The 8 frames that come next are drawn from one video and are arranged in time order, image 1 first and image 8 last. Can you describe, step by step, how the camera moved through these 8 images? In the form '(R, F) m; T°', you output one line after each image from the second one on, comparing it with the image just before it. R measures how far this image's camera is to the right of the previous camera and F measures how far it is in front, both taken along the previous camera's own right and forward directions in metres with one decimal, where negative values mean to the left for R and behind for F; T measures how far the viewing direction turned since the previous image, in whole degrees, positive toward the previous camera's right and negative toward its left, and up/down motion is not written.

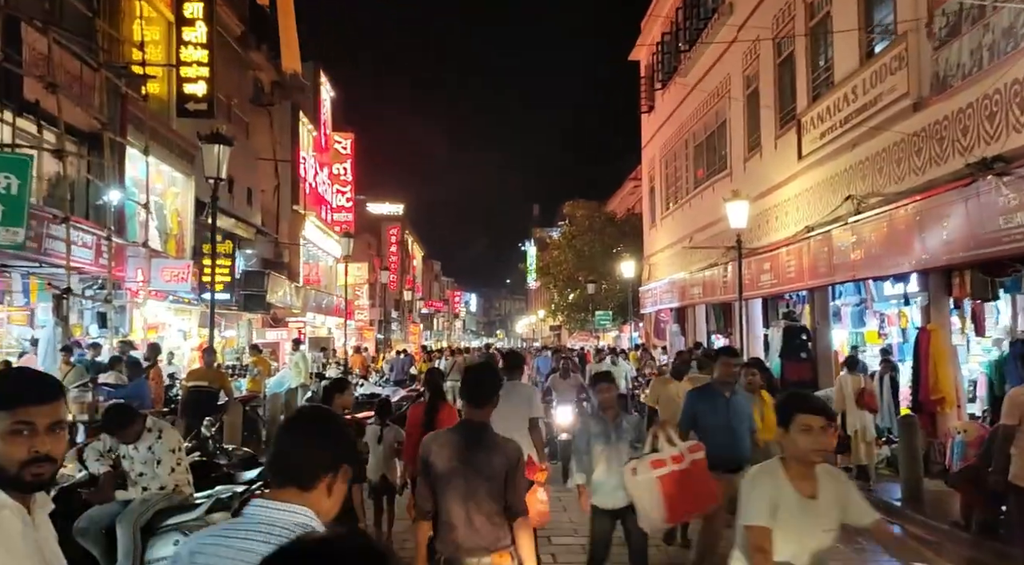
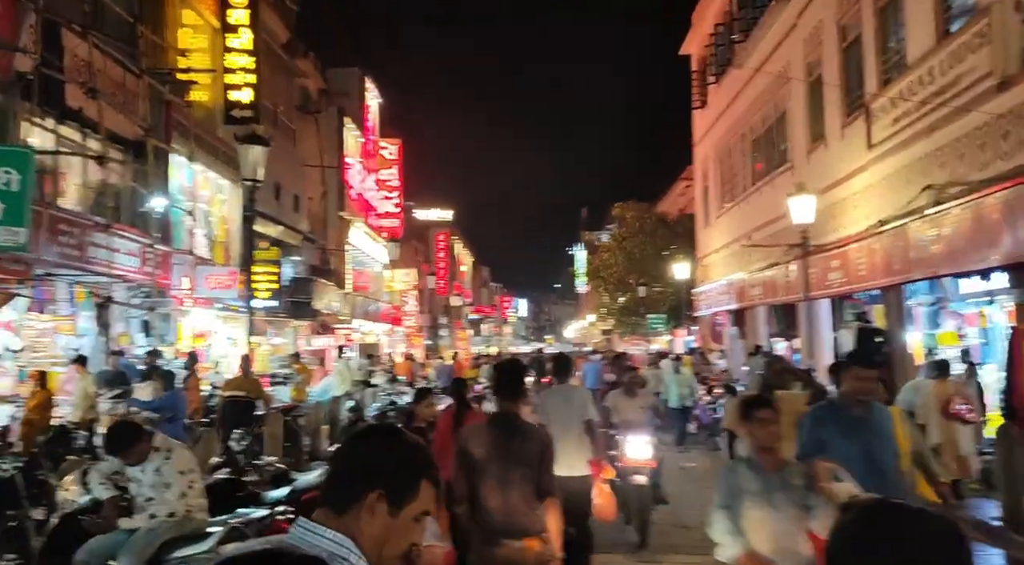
(0.0, +0.7) m; -2°
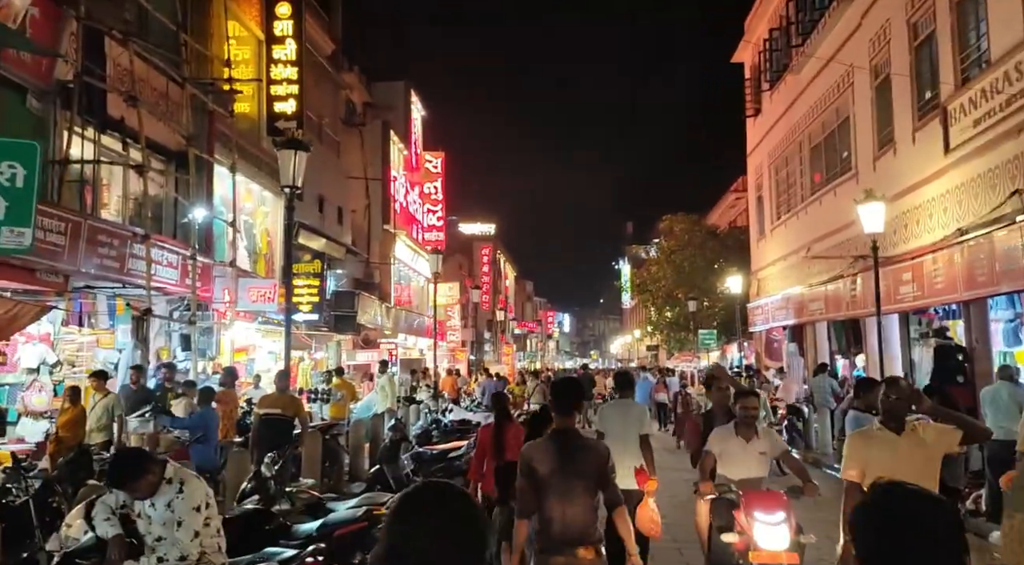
(-0.1, +0.7) m; -2°
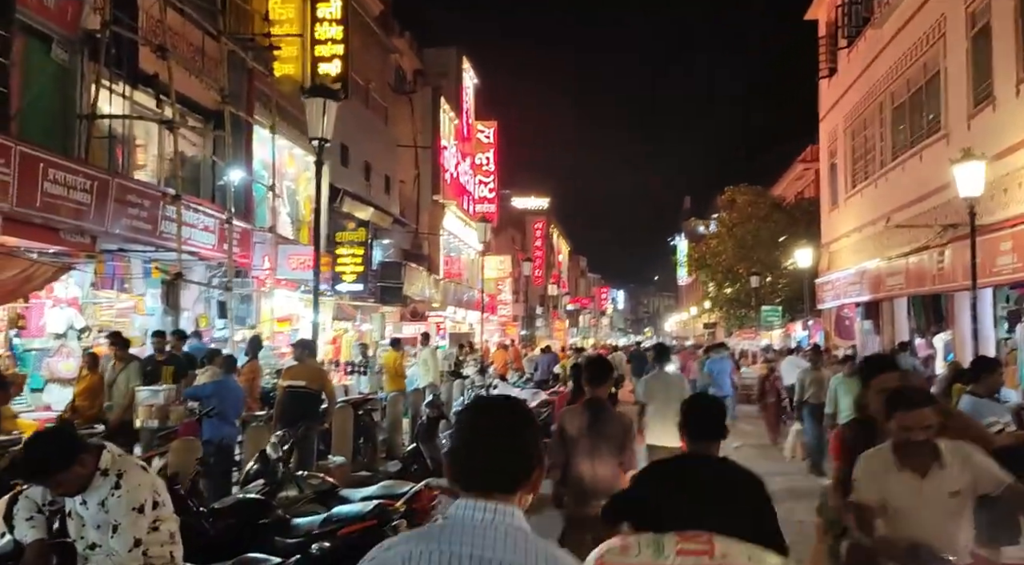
(0.0, +1.2) m; -3°
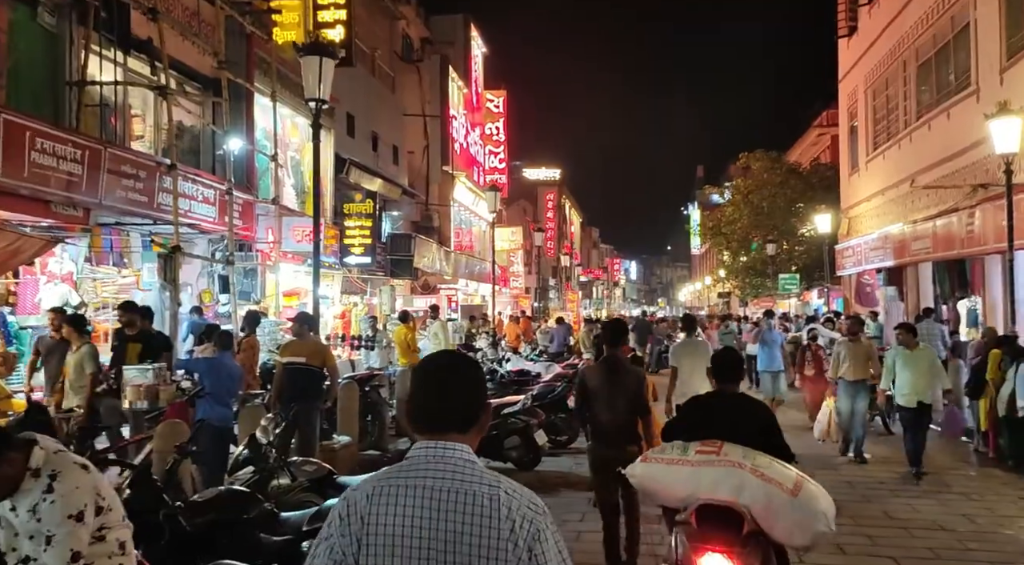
(0.0, +0.7) m; -1°
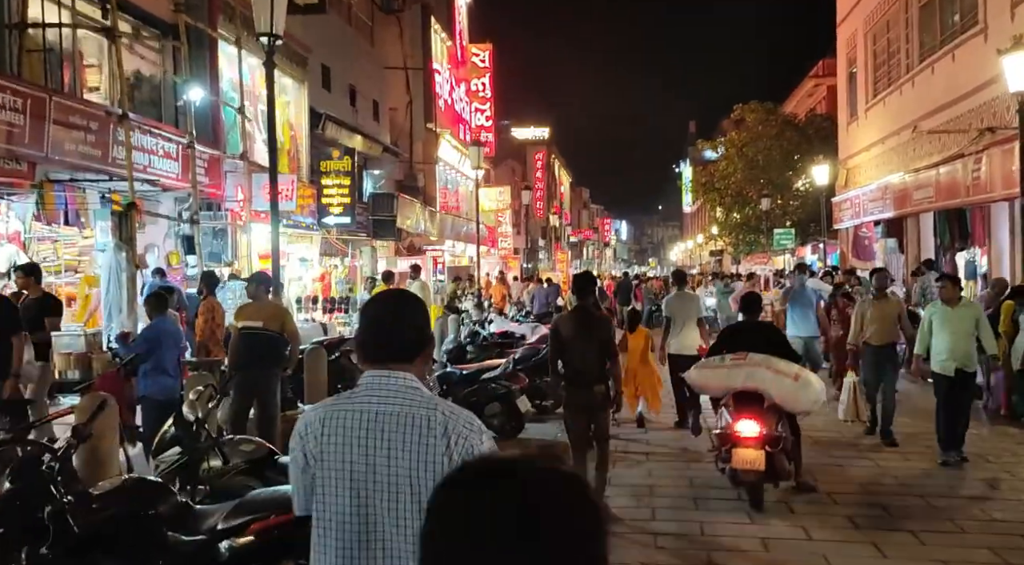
(+0.1, +1.0) m; 0°
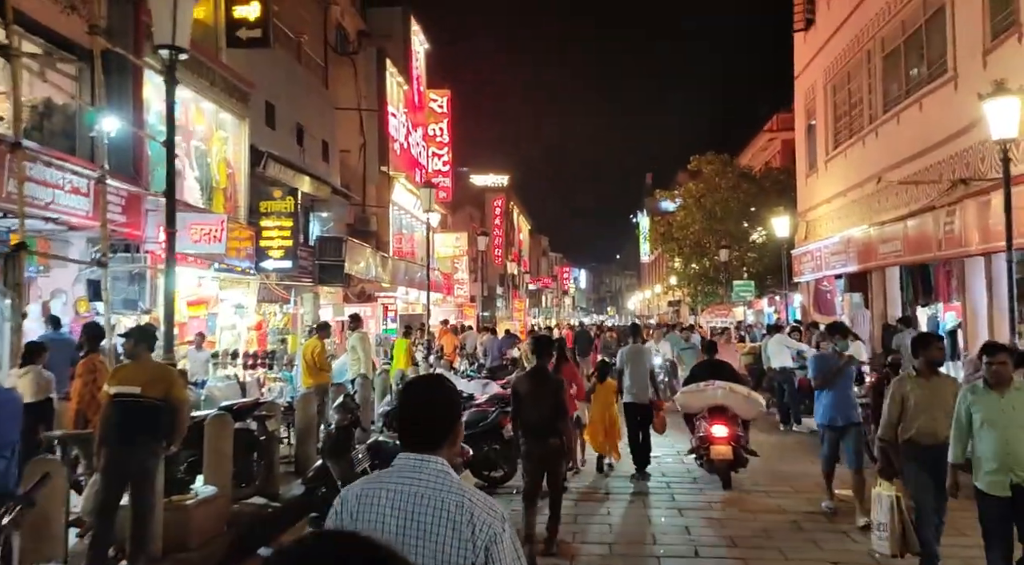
(+0.2, +1.5) m; +2°
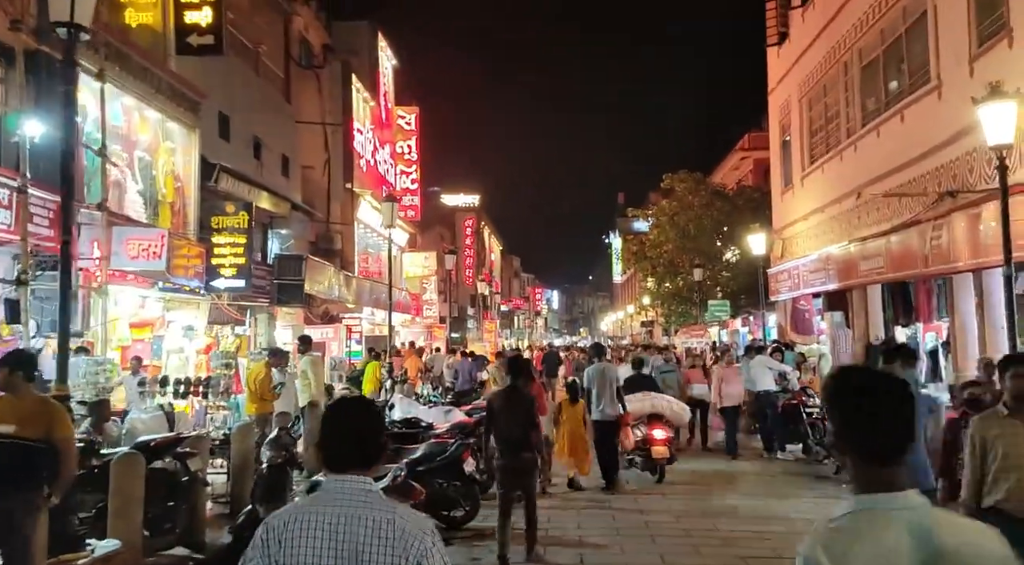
(+0.1, +1.2) m; +1°
